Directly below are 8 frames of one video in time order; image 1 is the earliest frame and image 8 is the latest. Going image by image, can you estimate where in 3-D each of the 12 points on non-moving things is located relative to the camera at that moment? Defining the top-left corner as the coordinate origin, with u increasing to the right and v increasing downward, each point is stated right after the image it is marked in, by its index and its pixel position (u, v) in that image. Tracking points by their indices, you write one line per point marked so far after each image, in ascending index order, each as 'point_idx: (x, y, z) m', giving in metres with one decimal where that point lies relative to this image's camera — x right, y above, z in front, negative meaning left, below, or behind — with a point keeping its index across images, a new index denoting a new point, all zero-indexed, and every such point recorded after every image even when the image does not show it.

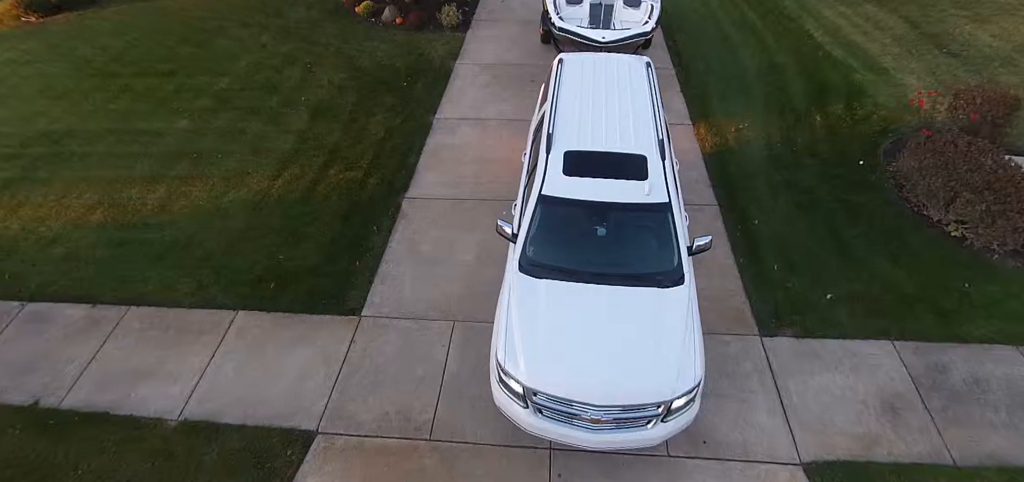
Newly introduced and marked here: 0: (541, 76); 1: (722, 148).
0: (+0.5, +3.1, +9.3) m
1: (+3.1, +1.4, +7.3) m
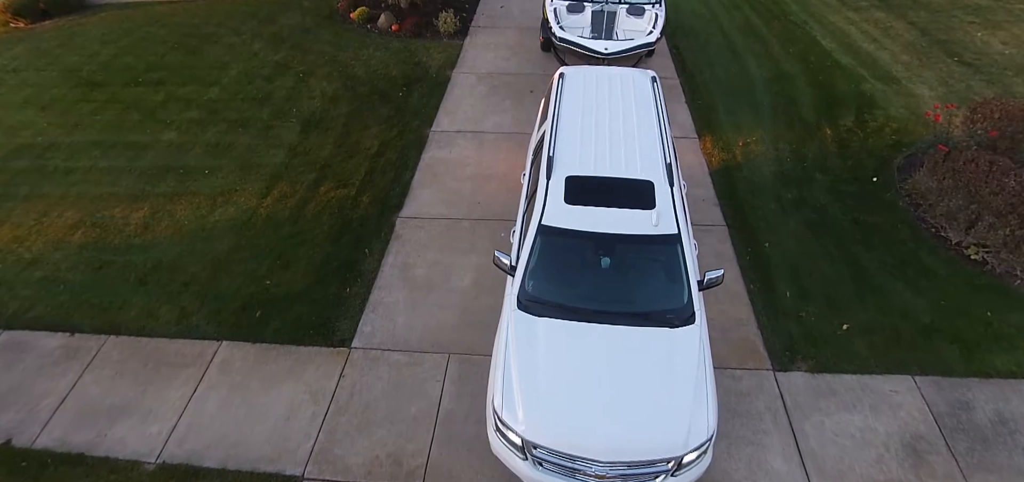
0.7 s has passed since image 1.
0: (+0.5, +2.8, +9.0) m
1: (+3.1, +1.1, +7.0) m
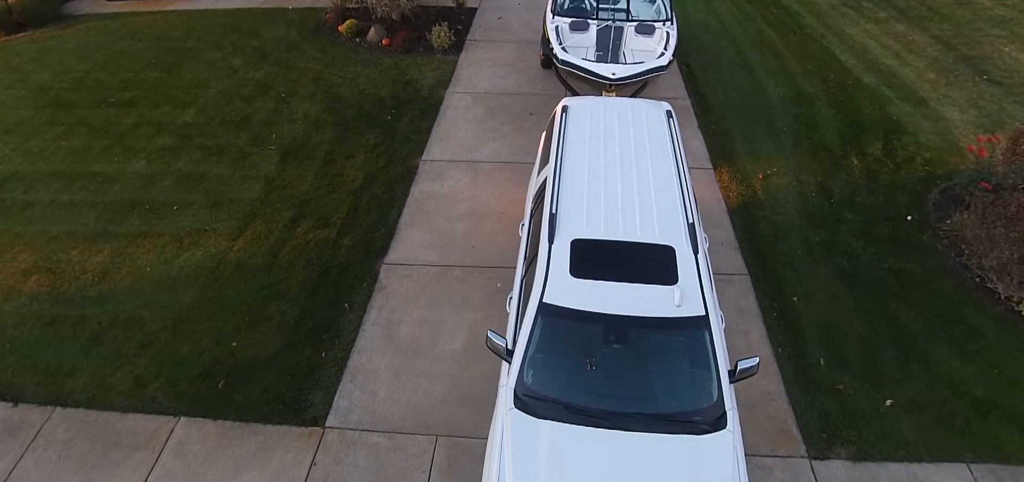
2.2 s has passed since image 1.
0: (+0.5, +2.2, +8.4) m
1: (+3.0, +0.5, +6.4) m
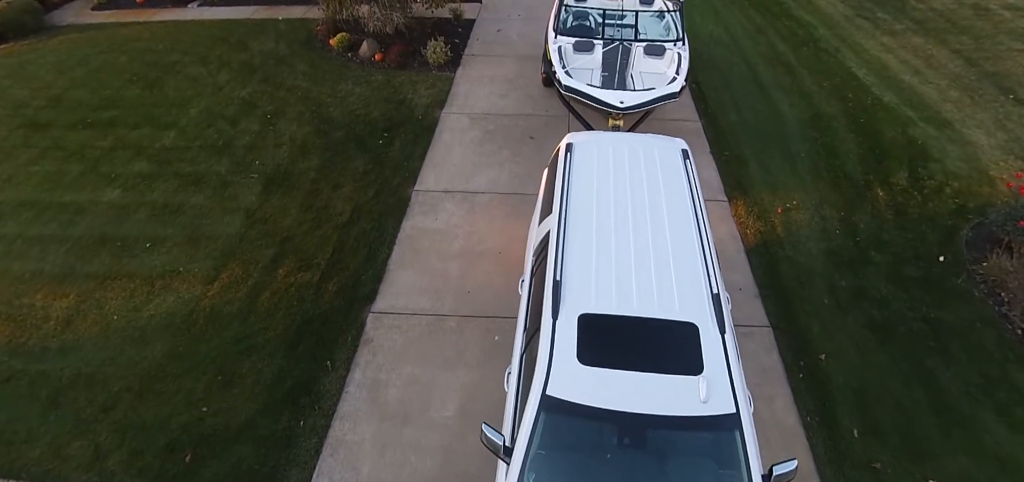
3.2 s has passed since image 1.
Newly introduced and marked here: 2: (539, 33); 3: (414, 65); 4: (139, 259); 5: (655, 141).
0: (+0.5, +1.8, +7.9) m
1: (+3.0, 0.0, +5.9) m
2: (+0.6, +4.4, +10.7) m
3: (-1.9, +3.4, +9.5) m
4: (-4.6, -0.2, +6.1) m
5: (+1.4, +1.0, +4.8) m
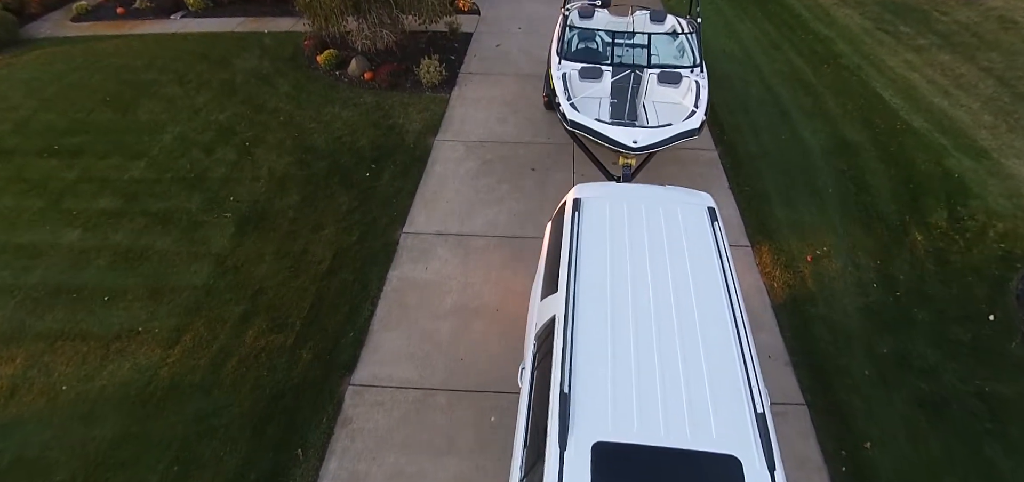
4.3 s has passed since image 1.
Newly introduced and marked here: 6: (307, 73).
0: (+0.5, +1.2, +7.3) m
1: (+3.0, -0.6, +5.3) m
2: (+0.6, +3.9, +10.1) m
3: (-1.9, +2.8, +8.9) m
4: (-4.6, -0.8, +5.5) m
5: (+1.4, +0.4, +4.2) m
6: (-3.9, +3.2, +9.4) m
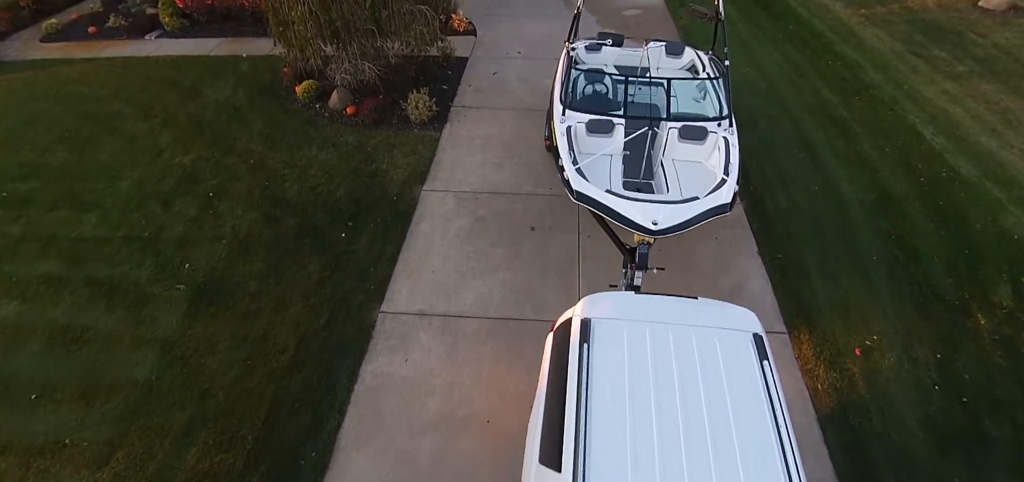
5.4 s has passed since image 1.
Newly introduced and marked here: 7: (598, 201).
0: (+0.4, +0.3, +6.4) m
1: (+2.9, -1.4, +4.5) m
2: (+0.5, +3.0, +9.2) m
3: (-1.9, +1.9, +8.1) m
4: (-4.6, -1.7, +4.7) m
5: (+1.3, -0.5, +3.3) m
6: (-3.9, +2.3, +8.6) m
7: (+0.8, +0.4, +4.7) m
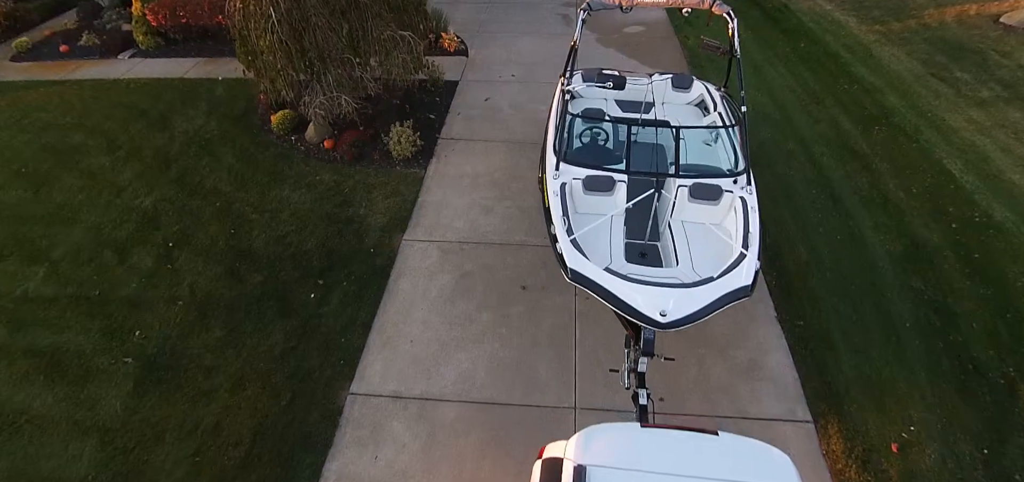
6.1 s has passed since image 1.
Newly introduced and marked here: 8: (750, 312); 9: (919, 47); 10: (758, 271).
0: (+0.3, -0.4, +5.8) m
1: (+2.8, -2.1, +3.8) m
2: (+0.4, +2.3, +8.6) m
3: (-2.1, +1.3, +7.4) m
4: (-4.8, -2.4, +4.1) m
5: (+1.2, -1.2, +2.7) m
6: (-4.0, +1.6, +8.0) m
7: (+0.6, -0.3, +4.1) m
8: (+2.5, -0.7, +5.3) m
9: (+8.0, +3.8, +9.8) m
10: (+1.9, -0.2, +4.1) m
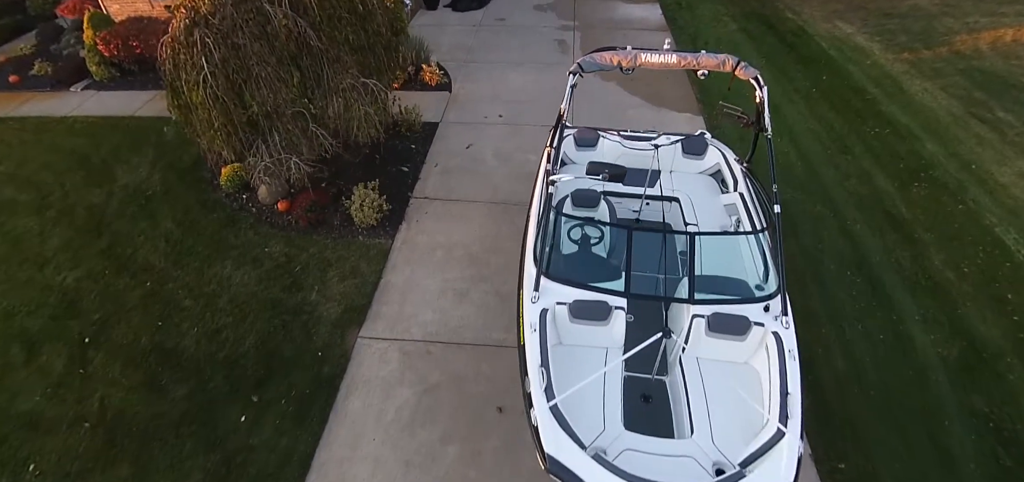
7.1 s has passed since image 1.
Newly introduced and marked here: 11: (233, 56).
0: (0.0, -1.4, +4.8) m
1: (+2.6, -3.1, +2.8) m
2: (+0.2, +1.3, +7.6) m
3: (-2.3, +0.2, +6.4) m
4: (-5.0, -3.4, +3.1) m
5: (+0.9, -2.2, +1.7) m
6: (-4.3, +0.6, +7.0) m
7: (+0.4, -1.3, +3.1) m
8: (+2.3, -1.7, +4.2) m
9: (+7.7, +2.8, +8.8) m
10: (+1.7, -1.2, +3.1) m
11: (-3.0, +2.0, +5.4) m
